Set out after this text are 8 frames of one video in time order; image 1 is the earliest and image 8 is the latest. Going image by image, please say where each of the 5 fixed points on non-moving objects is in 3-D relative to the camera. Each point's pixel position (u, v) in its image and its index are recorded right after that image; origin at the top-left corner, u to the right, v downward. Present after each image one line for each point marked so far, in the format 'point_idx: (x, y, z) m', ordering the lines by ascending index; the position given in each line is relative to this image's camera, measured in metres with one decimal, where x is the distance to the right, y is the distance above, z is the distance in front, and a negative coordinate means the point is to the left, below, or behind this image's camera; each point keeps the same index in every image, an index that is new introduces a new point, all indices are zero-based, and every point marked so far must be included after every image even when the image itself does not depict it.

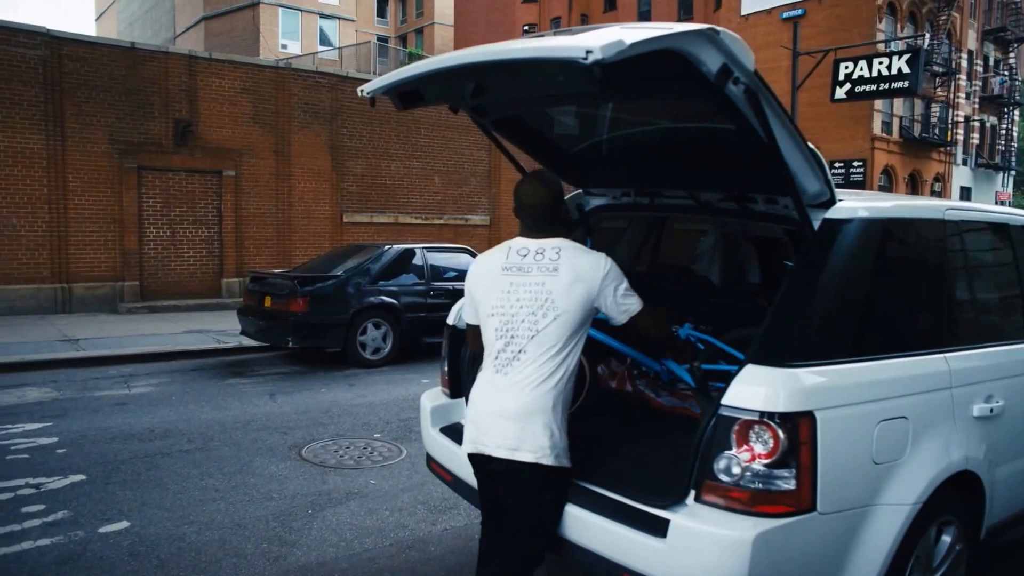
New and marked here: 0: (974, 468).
0: (+1.9, -0.7, +3.2) m
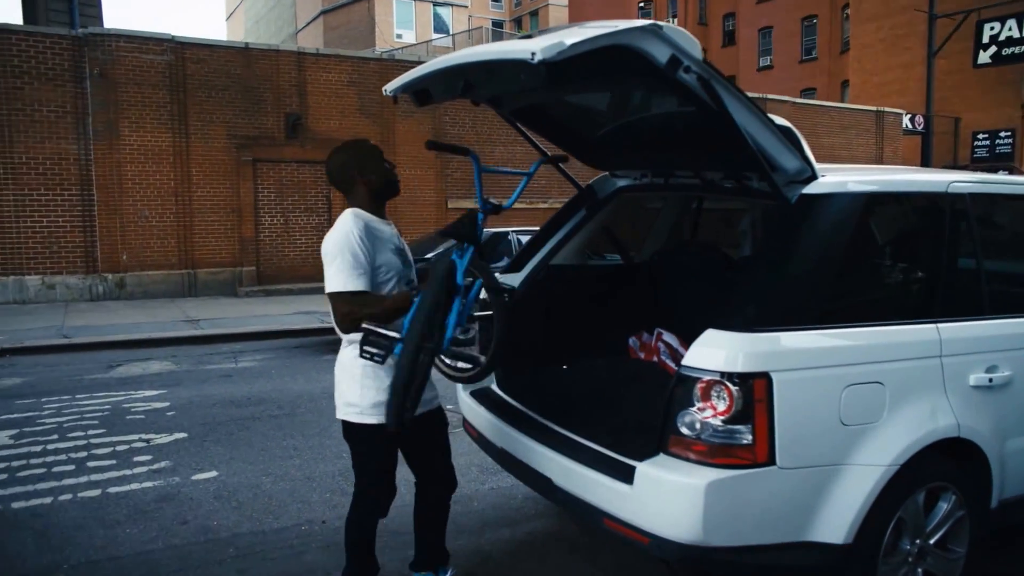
0: (+1.9, -0.6, +3.4) m
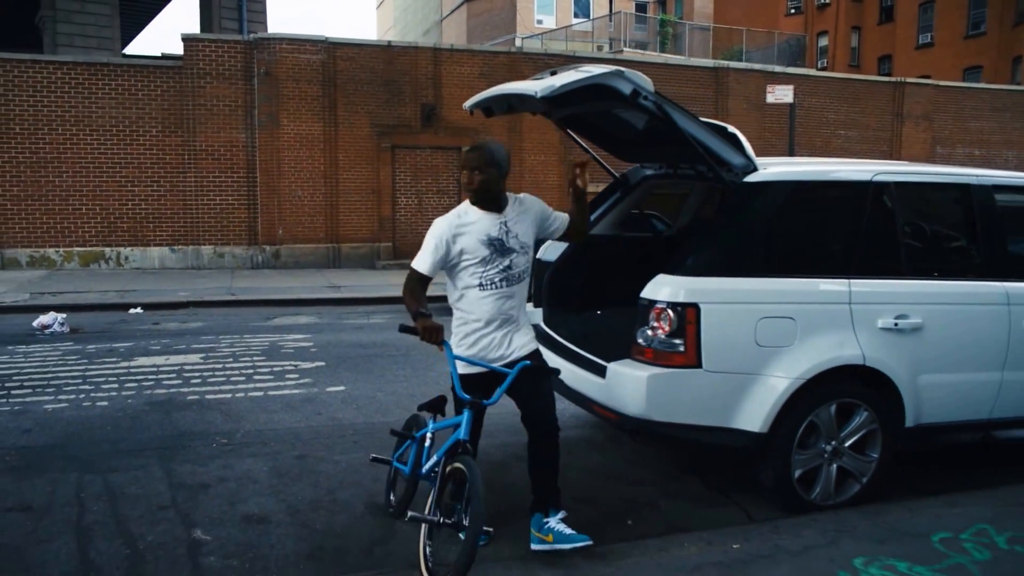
0: (+2.0, -0.4, +4.6) m
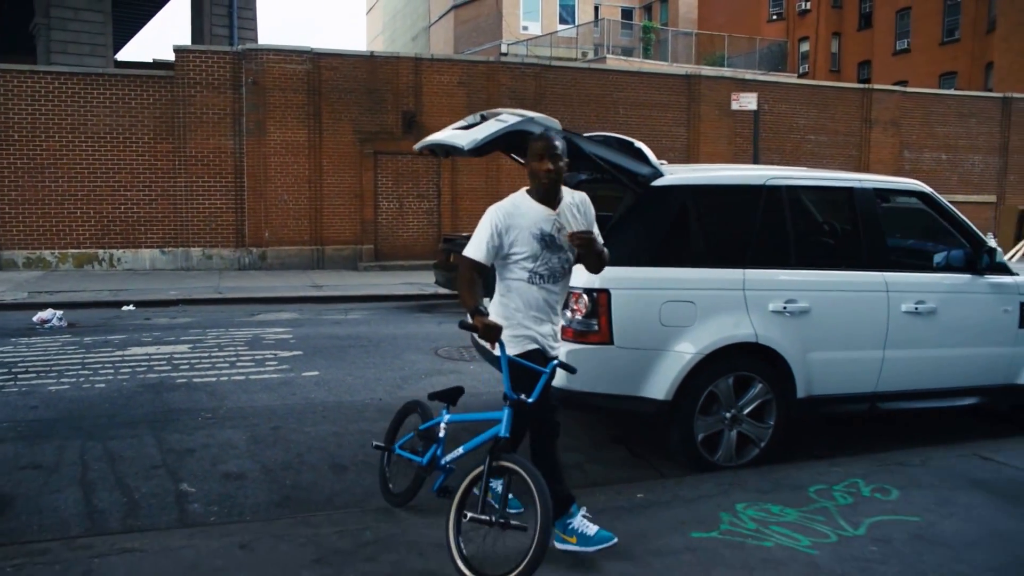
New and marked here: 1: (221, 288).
0: (+1.6, -0.4, +5.3) m
1: (-5.4, 0.0, +15.5) m
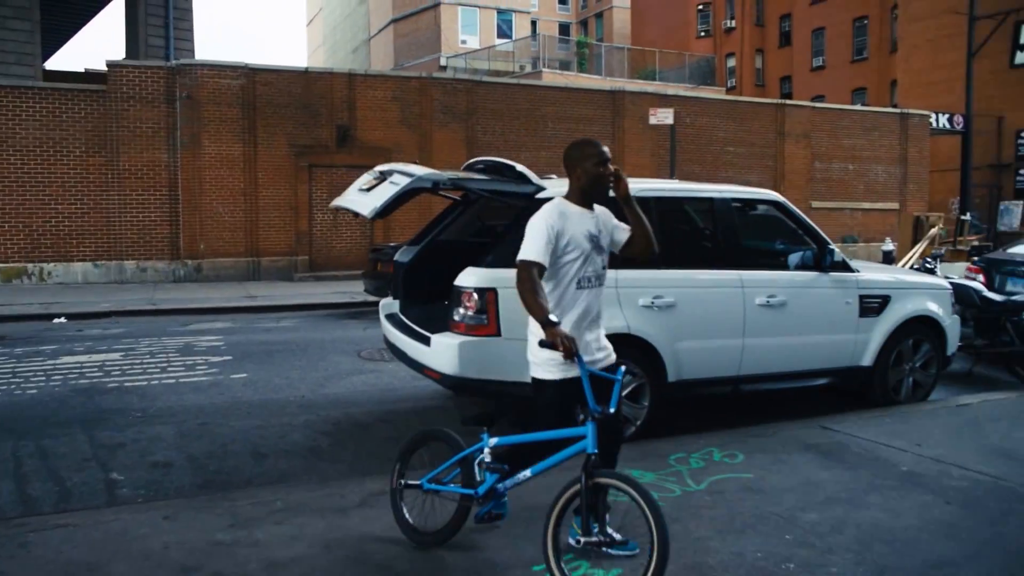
0: (+0.9, -0.3, +6.1) m
1: (-6.7, -0.2, +15.8) m
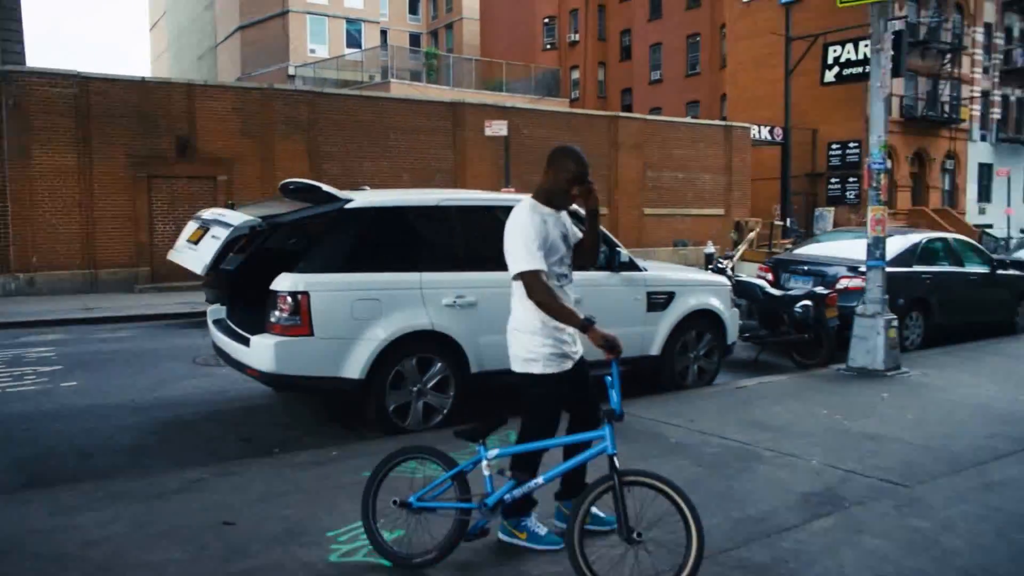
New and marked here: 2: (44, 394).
0: (-0.6, -0.3, +6.8) m
1: (-9.6, -0.5, +15.2) m
2: (-4.6, -1.1, +8.2) m
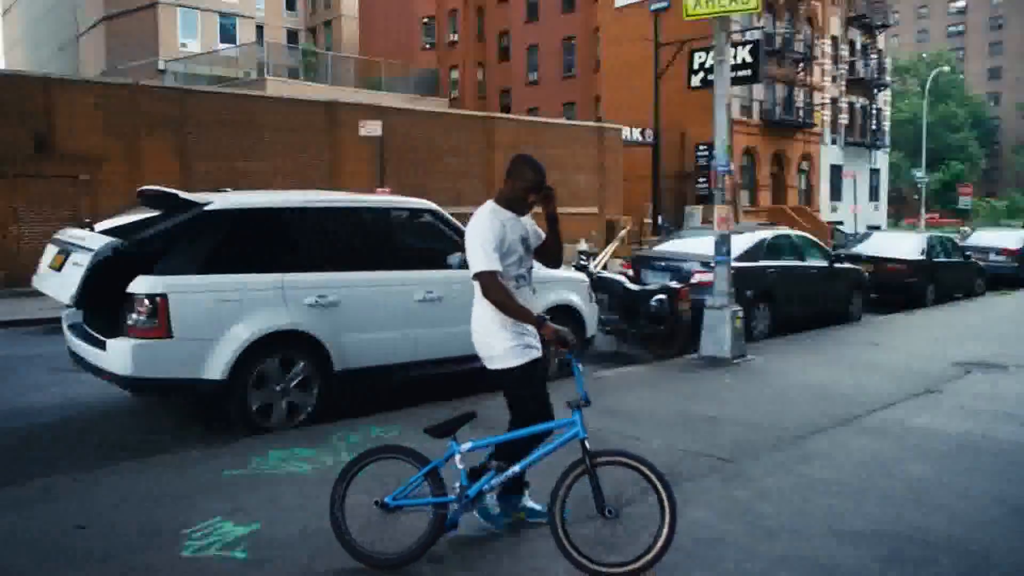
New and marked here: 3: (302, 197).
0: (-1.7, -0.3, +6.9) m
1: (-11.7, -0.6, +14.1) m
2: (-5.9, -1.1, +7.8) m
3: (-1.8, +0.8, +7.4) m
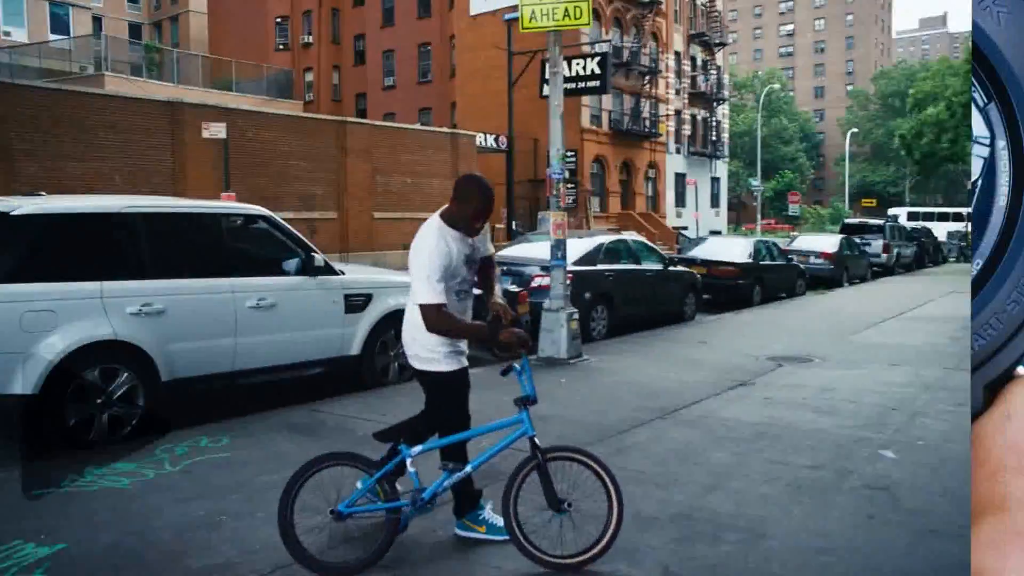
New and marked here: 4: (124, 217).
0: (-3.1, -0.4, +6.7) m
1: (-14.1, -0.8, +12.2) m
2: (-7.3, -1.2, +6.9) m
3: (-3.3, +0.7, +7.1) m
4: (-3.2, +0.6, +7.0) m
